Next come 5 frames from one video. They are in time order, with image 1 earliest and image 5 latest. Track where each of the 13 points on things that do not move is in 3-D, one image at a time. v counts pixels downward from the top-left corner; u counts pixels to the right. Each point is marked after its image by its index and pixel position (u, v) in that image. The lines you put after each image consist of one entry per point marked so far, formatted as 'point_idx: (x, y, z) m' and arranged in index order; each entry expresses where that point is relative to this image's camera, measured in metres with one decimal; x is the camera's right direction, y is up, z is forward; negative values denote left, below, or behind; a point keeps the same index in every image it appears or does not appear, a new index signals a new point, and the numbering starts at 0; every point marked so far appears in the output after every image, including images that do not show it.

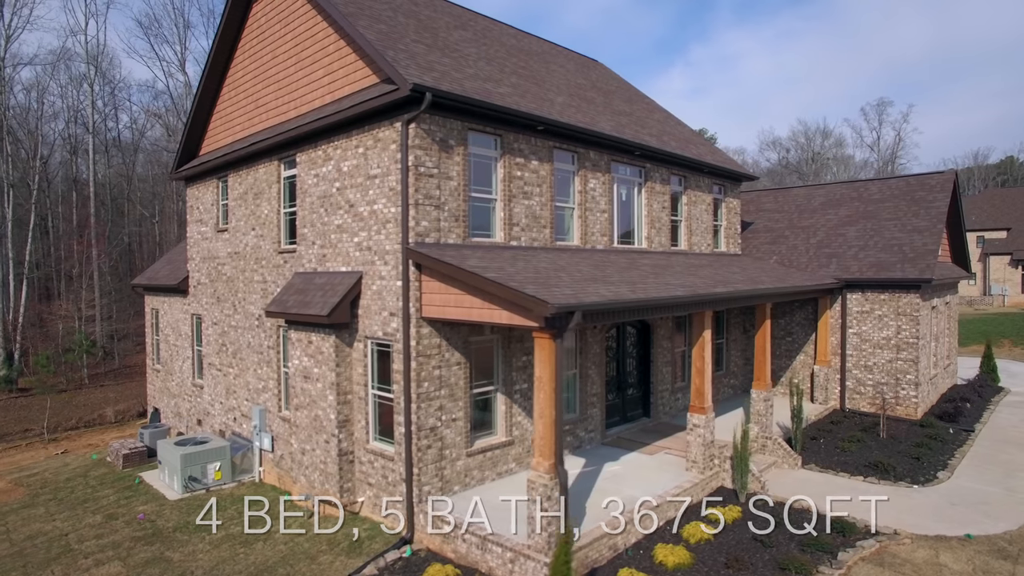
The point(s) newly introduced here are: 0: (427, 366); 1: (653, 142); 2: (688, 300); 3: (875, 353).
0: (-1.3, -1.2, +9.3) m
1: (+3.1, +3.2, +13.4) m
2: (+2.8, -0.2, +9.9) m
3: (+8.8, -1.6, +14.9) m
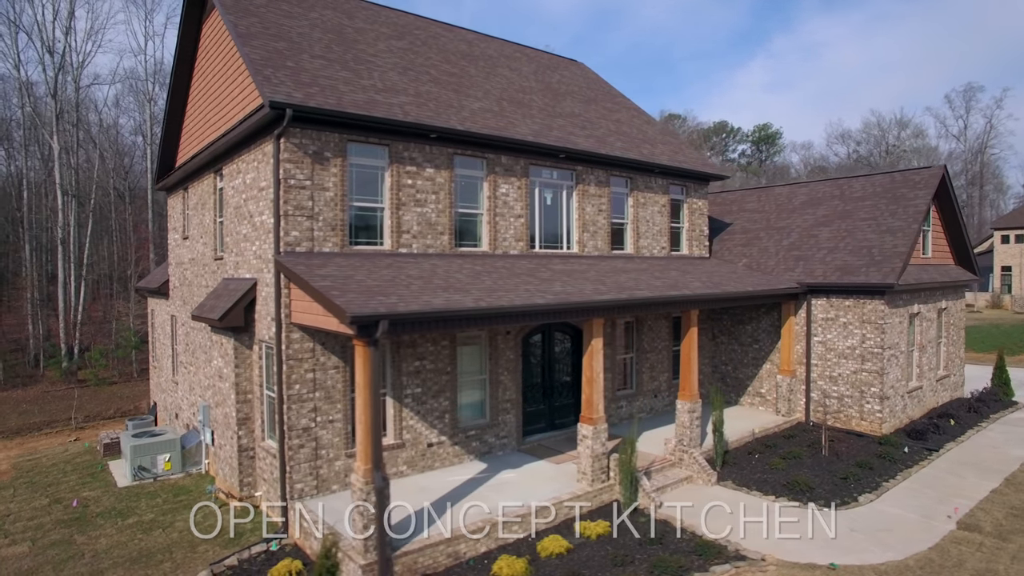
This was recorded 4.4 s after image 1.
0: (-3.3, -1.3, +9.7) m
1: (+1.6, +3.1, +13.2) m
2: (+0.8, -0.3, +9.7) m
3: (+7.4, -1.7, +13.9) m
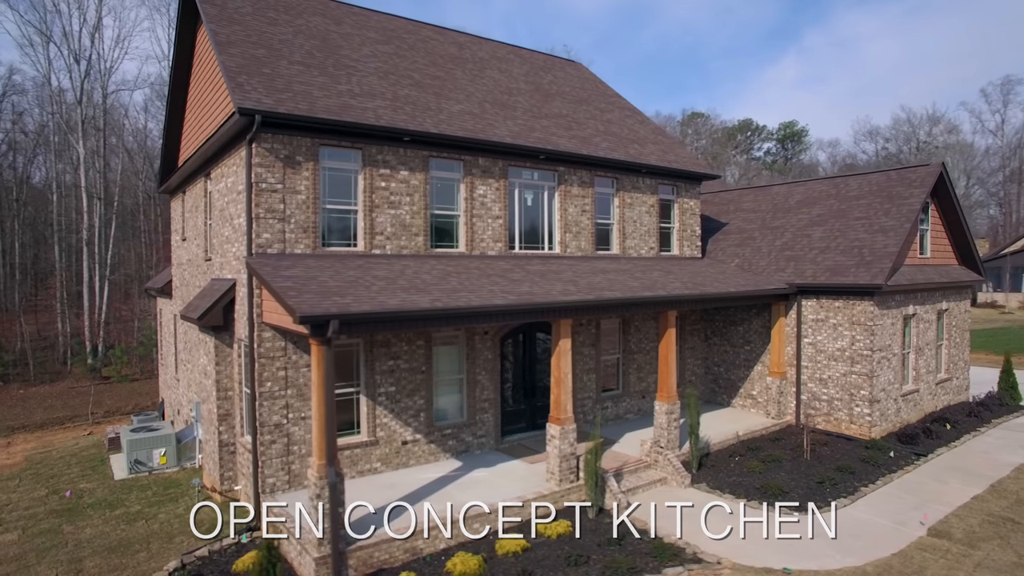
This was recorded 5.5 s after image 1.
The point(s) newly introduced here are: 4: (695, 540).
0: (-3.9, -1.3, +9.9) m
1: (+1.2, +3.1, +13.2) m
2: (+0.3, -0.3, +9.8) m
3: (+7.0, -1.7, +13.7) m
4: (+2.7, -3.7, +9.0) m
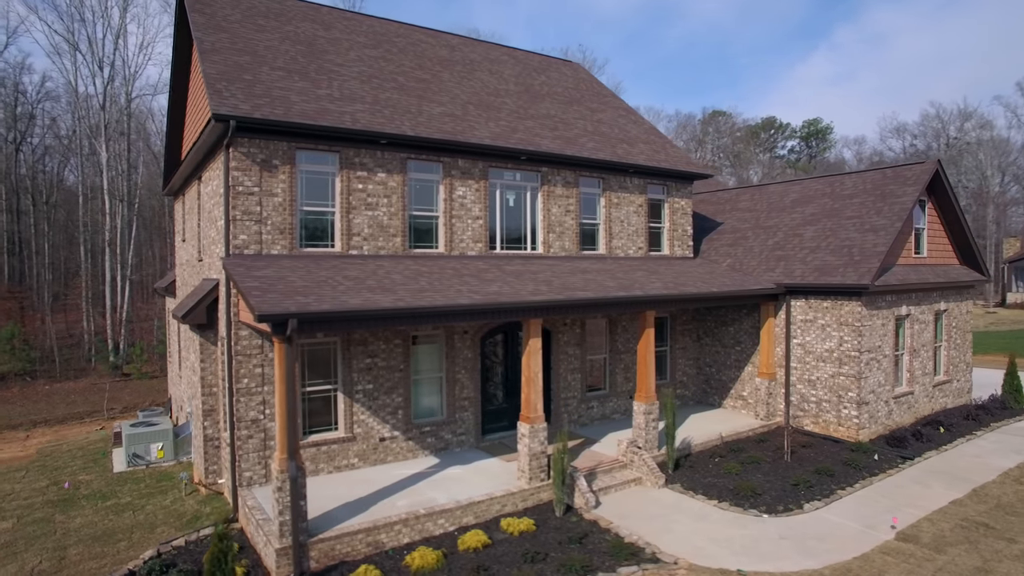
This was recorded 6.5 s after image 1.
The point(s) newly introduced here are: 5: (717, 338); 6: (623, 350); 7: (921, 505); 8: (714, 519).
0: (-4.4, -1.3, +10.2) m
1: (+0.8, +3.1, +13.3) m
2: (-0.2, -0.3, +9.9) m
3: (+6.7, -1.7, +13.5) m
4: (+2.1, -3.7, +9.0) m
5: (+5.2, -1.3, +15.6) m
6: (+2.6, -1.5, +14.7) m
7: (+6.6, -3.5, +9.9) m
8: (+3.2, -3.6, +9.7) m
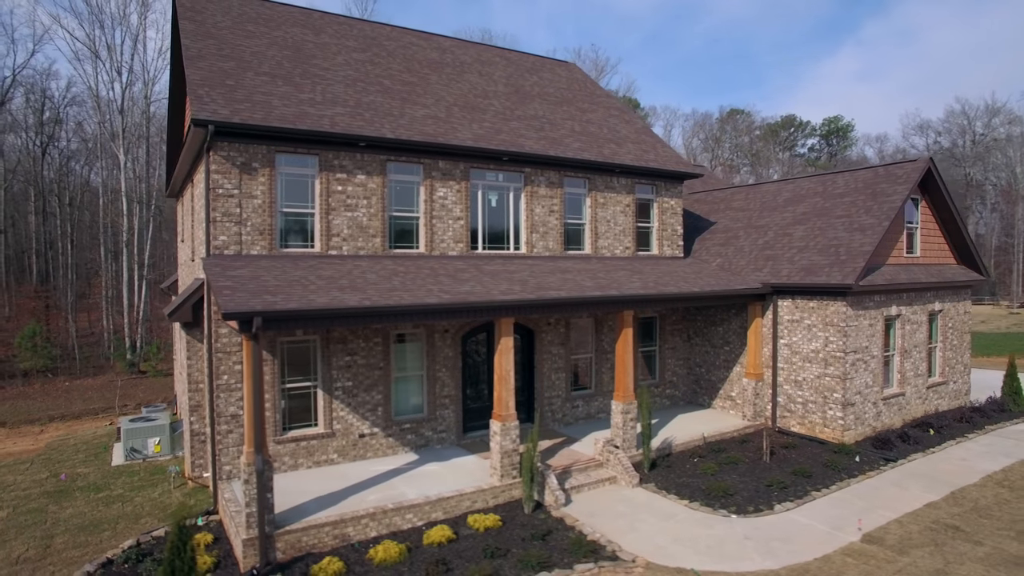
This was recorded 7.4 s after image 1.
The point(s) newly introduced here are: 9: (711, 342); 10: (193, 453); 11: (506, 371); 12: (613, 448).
0: (-4.9, -1.3, +10.5) m
1: (+0.5, +3.1, +13.4) m
2: (-0.7, -0.3, +10.1) m
3: (+6.3, -1.7, +13.4) m
4: (+1.6, -3.7, +9.1) m
5: (+4.9, -1.3, +15.6) m
6: (+2.3, -1.5, +14.7) m
7: (+6.1, -3.5, +9.8) m
8: (+2.6, -3.6, +9.7) m
9: (+5.0, -1.3, +15.4) m
10: (-6.1, -3.2, +11.9) m
11: (-0.1, -1.4, +10.6) m
12: (+1.9, -3.0, +11.6) m
